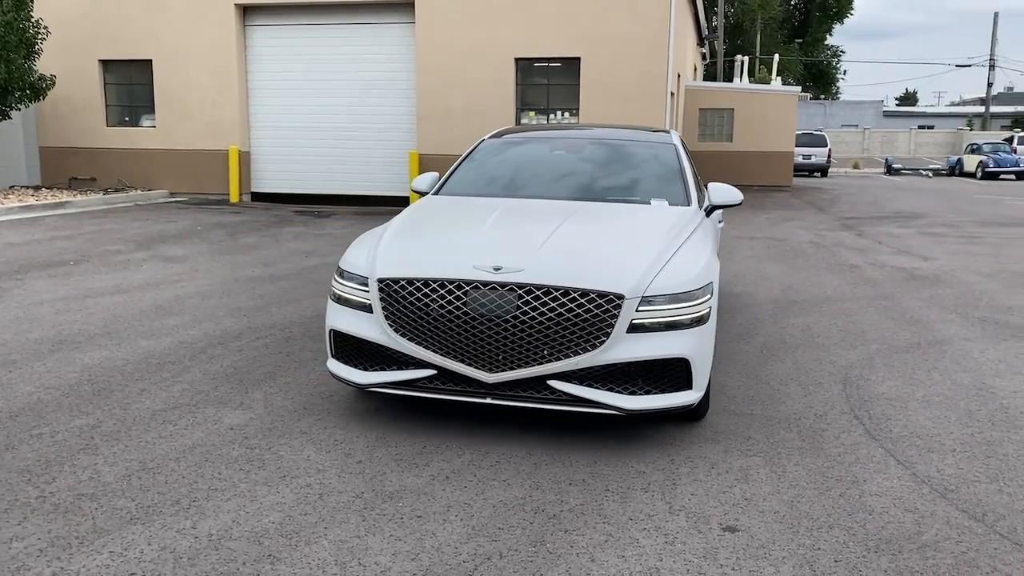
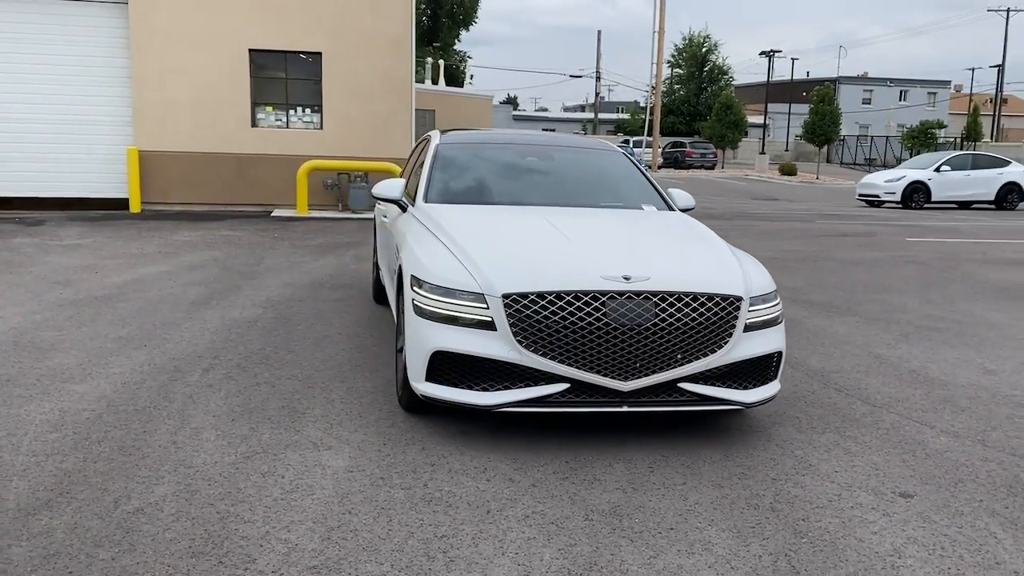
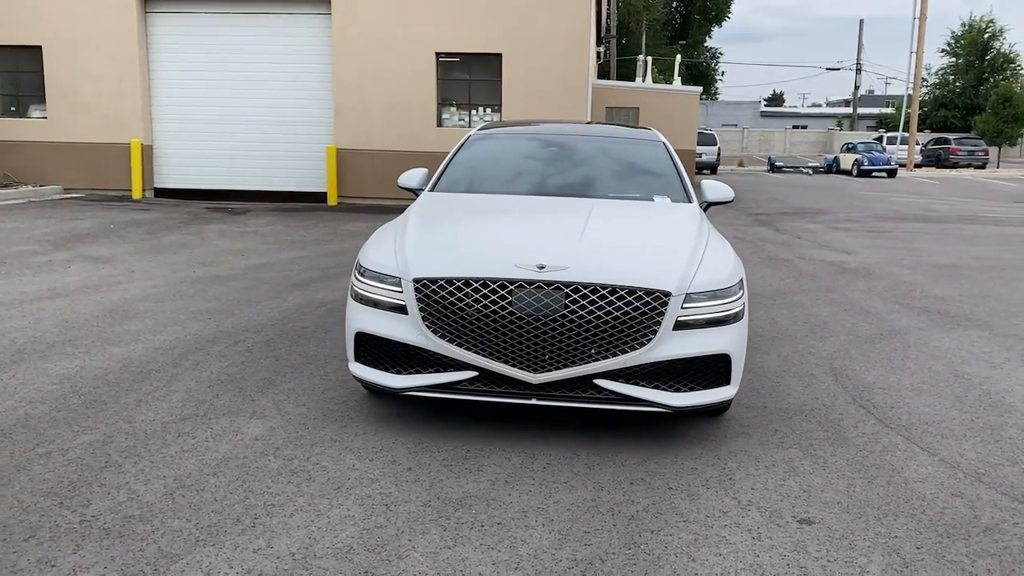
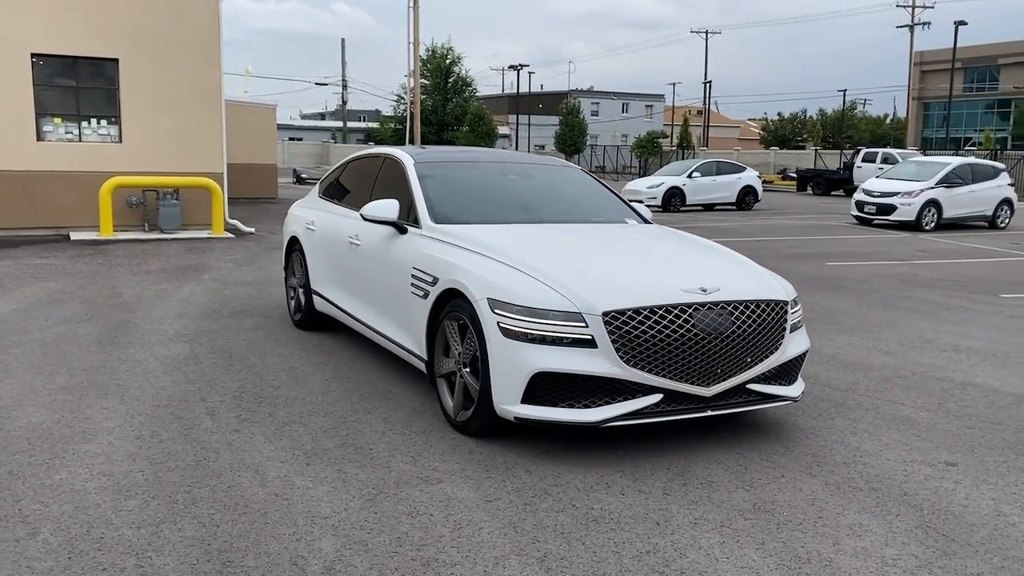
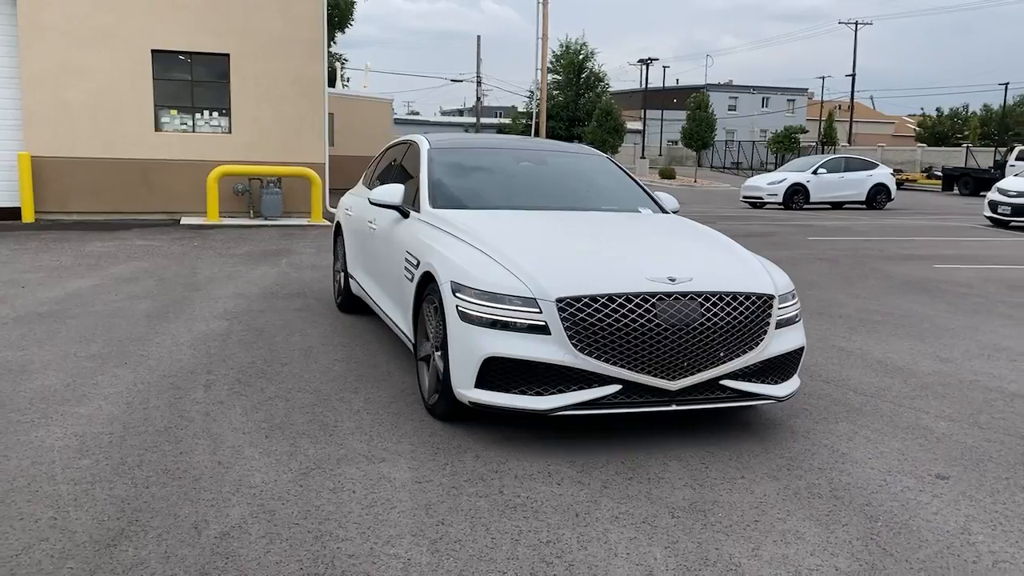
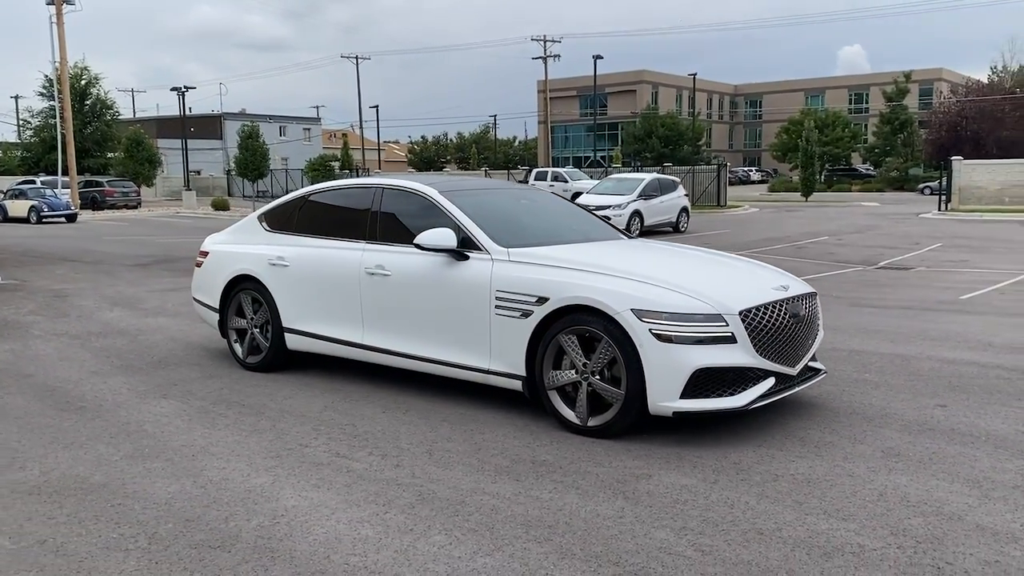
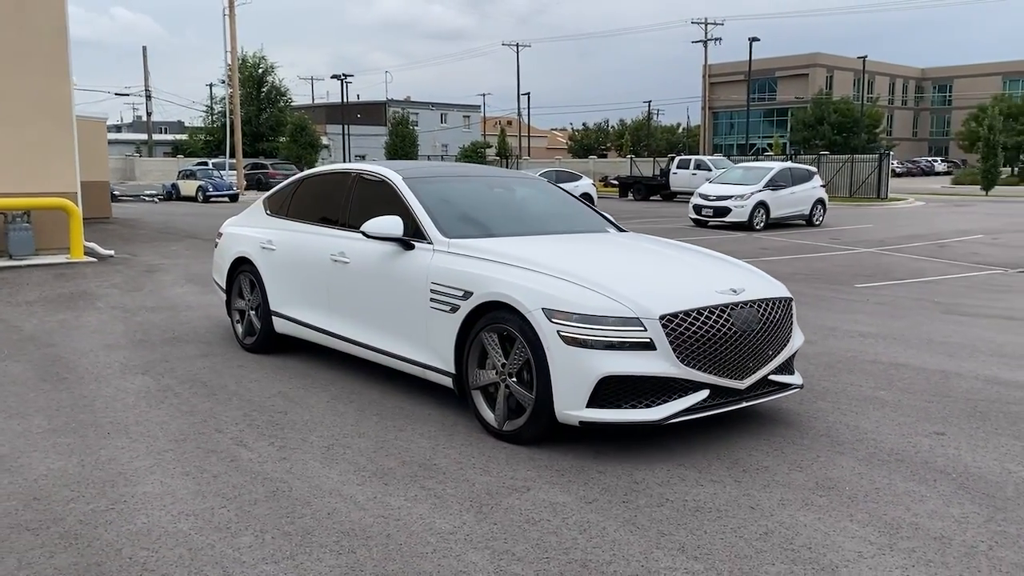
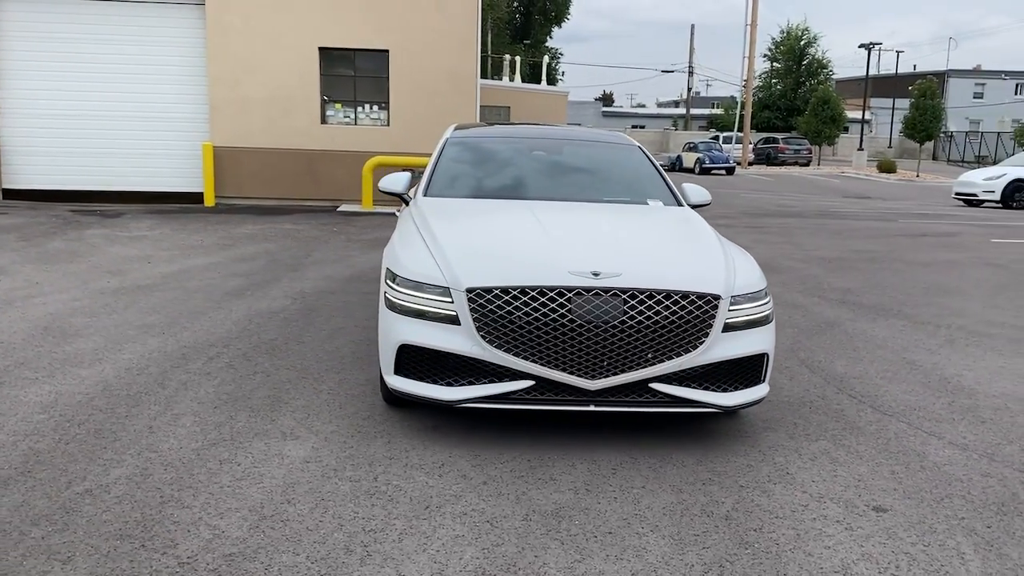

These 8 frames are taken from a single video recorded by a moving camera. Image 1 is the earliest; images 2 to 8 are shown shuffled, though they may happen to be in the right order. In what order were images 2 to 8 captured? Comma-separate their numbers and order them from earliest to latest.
3, 8, 2, 5, 4, 7, 6
